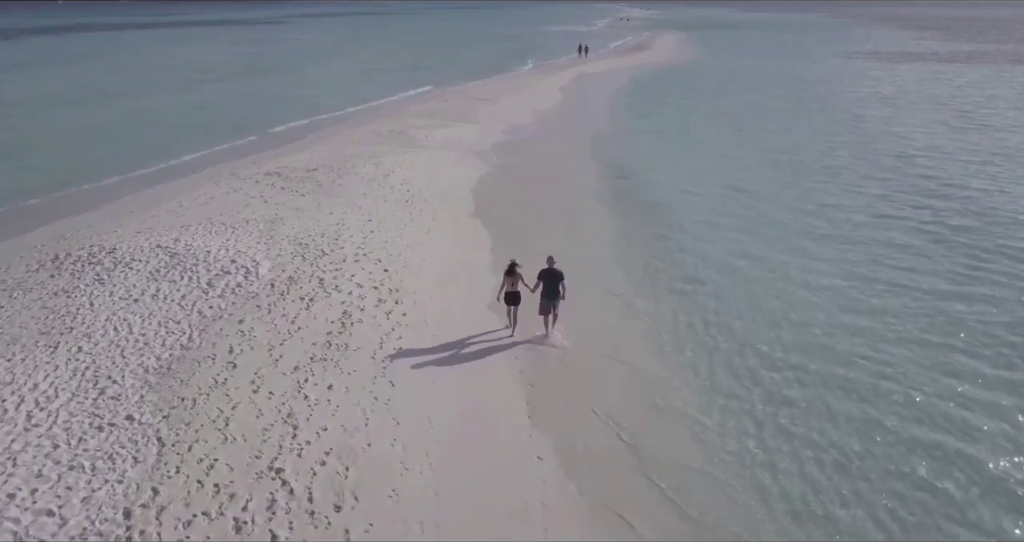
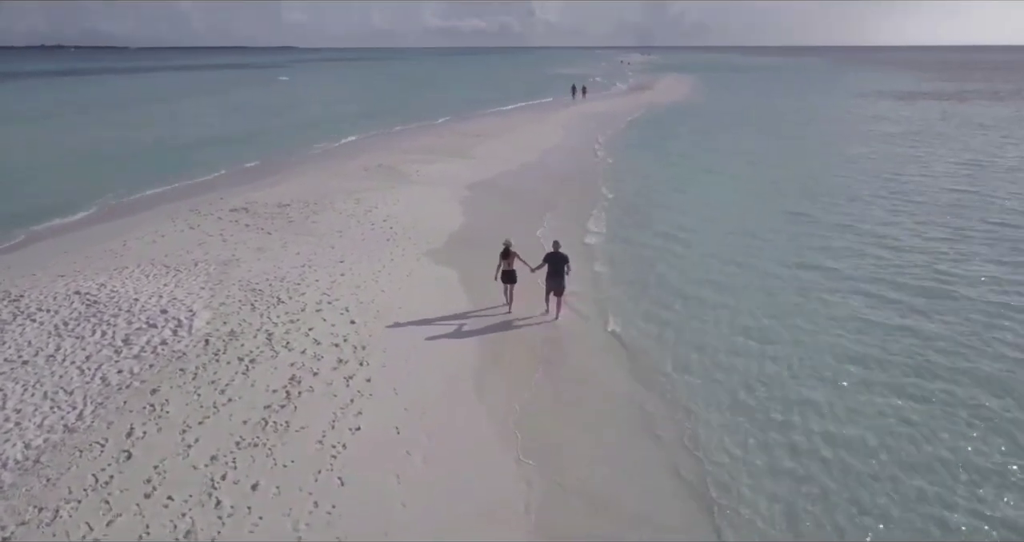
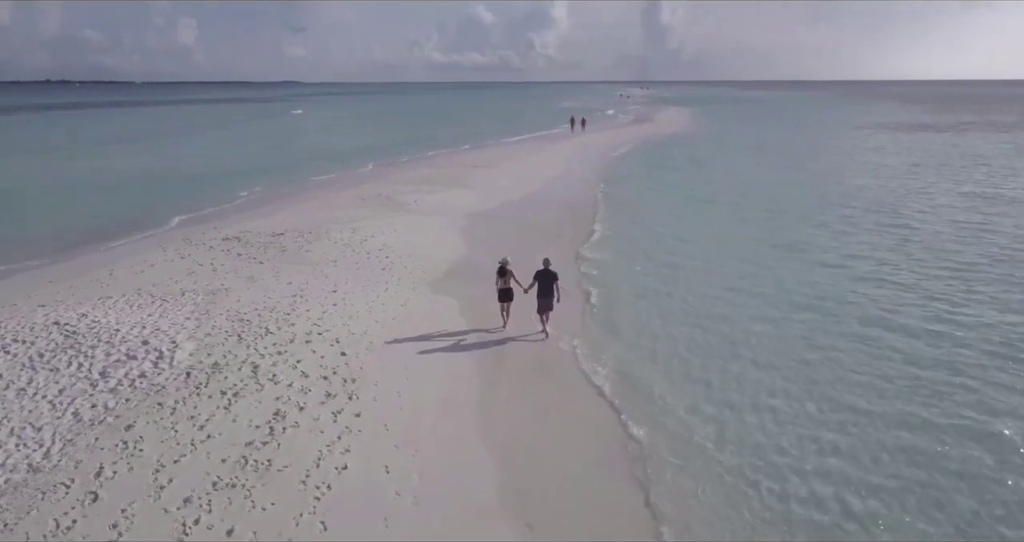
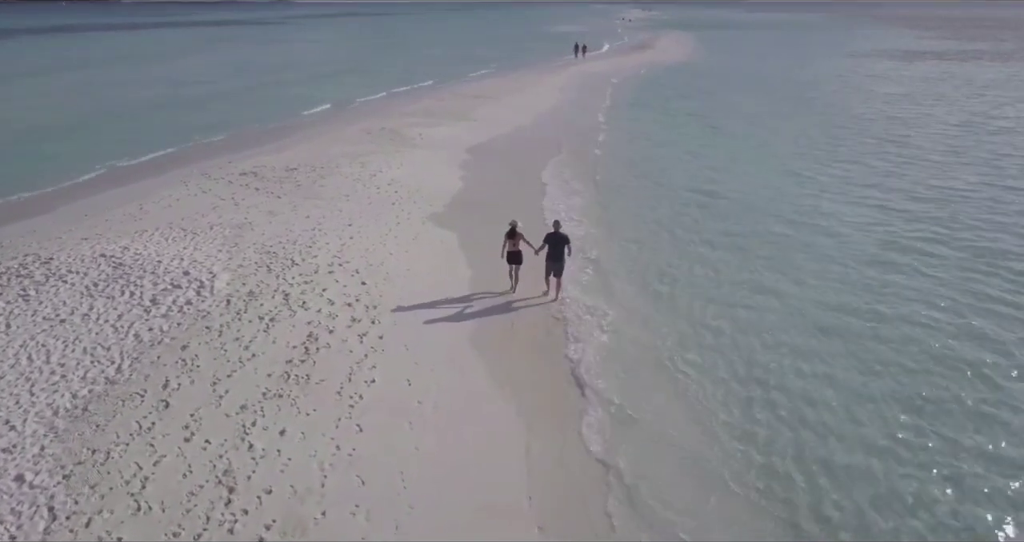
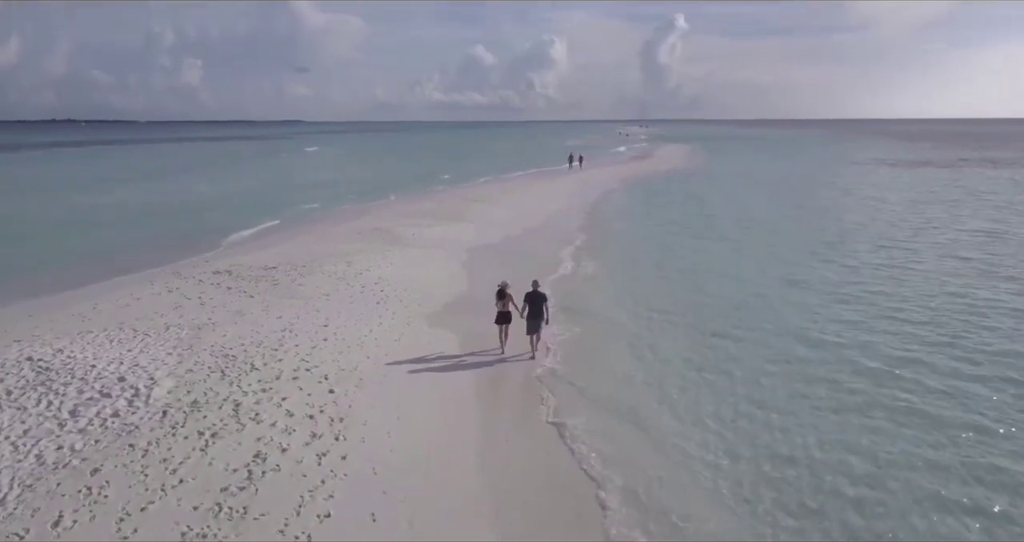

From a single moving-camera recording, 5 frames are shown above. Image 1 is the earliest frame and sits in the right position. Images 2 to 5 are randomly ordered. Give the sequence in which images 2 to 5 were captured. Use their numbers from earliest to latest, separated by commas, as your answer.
4, 2, 3, 5
